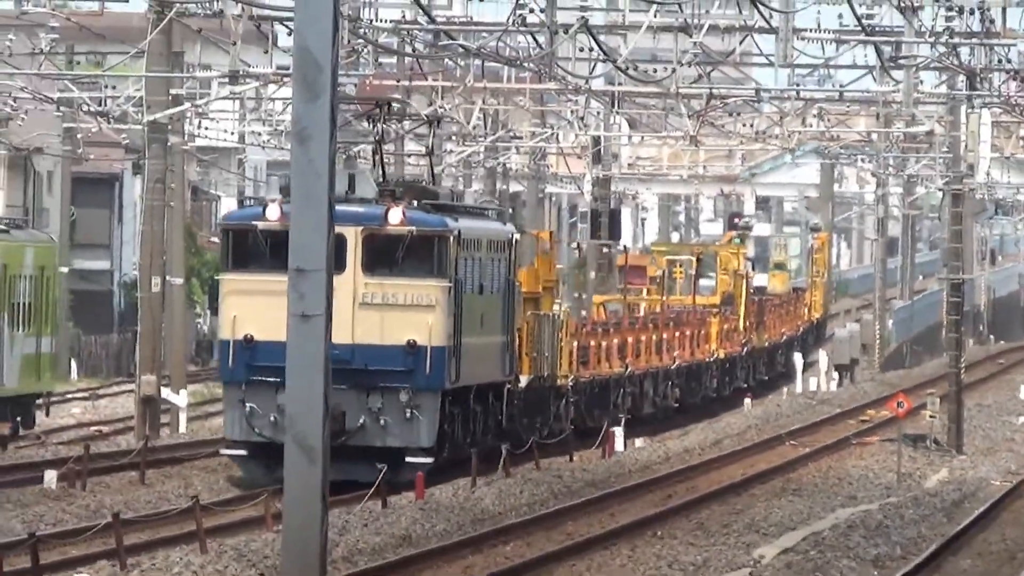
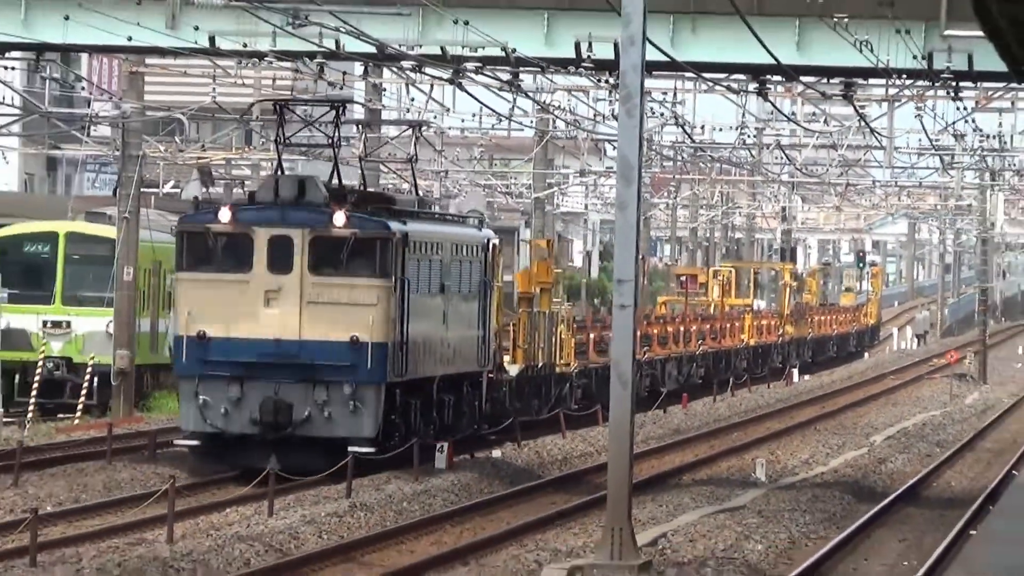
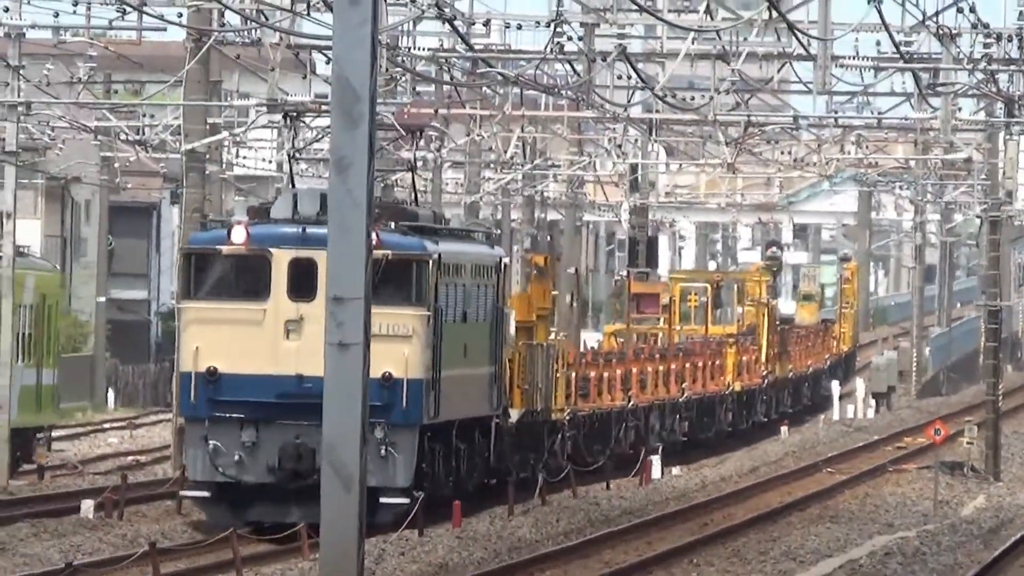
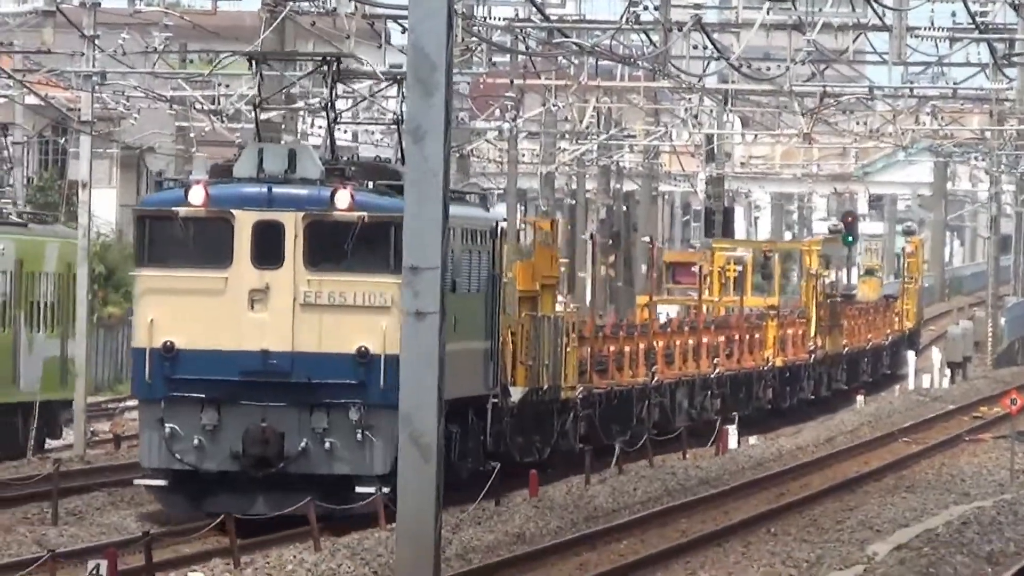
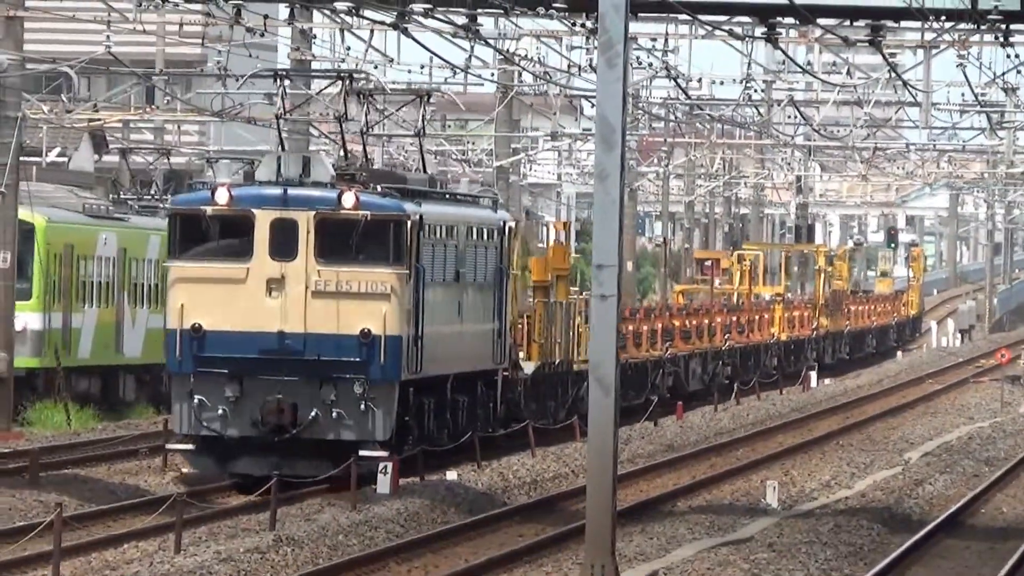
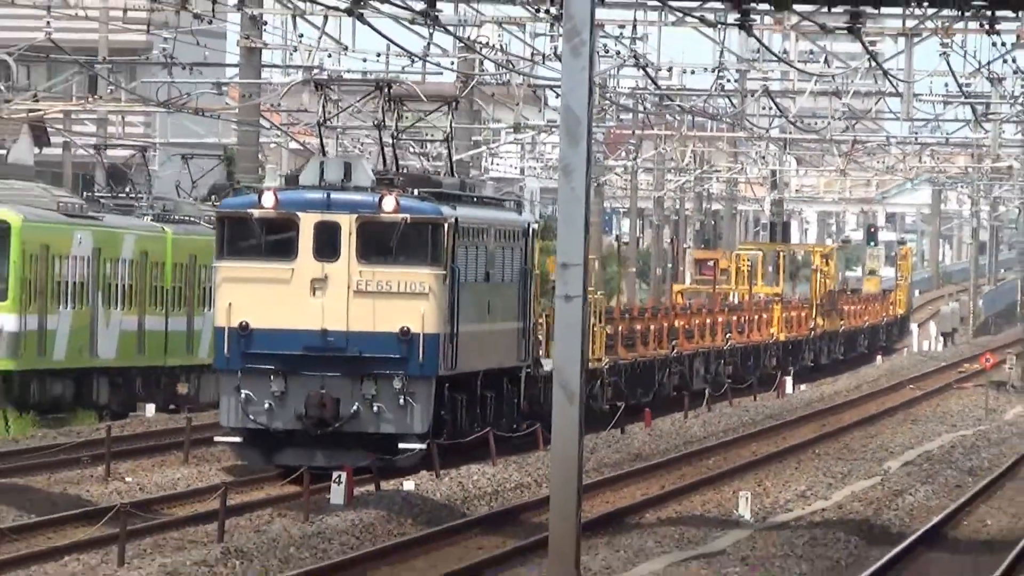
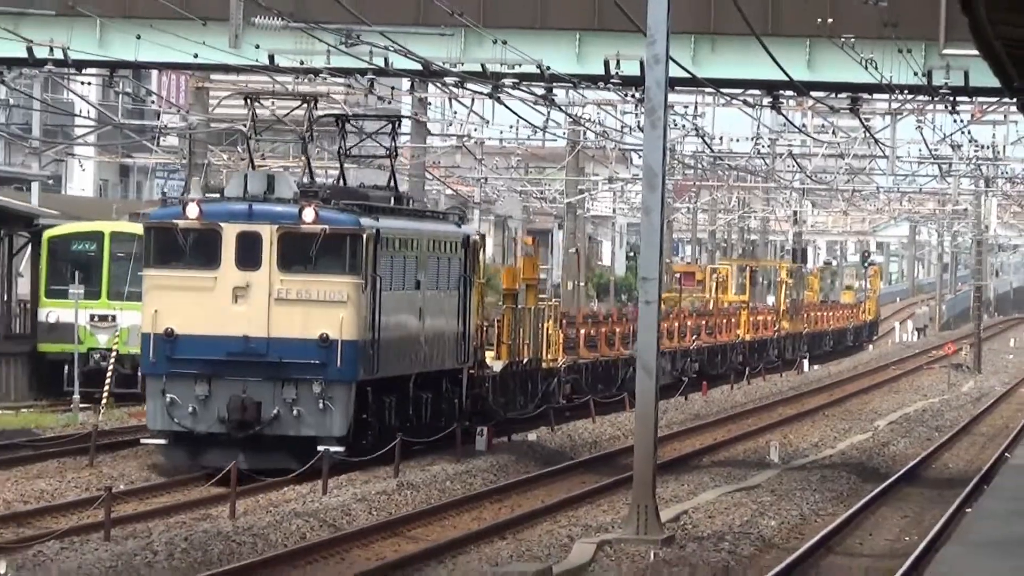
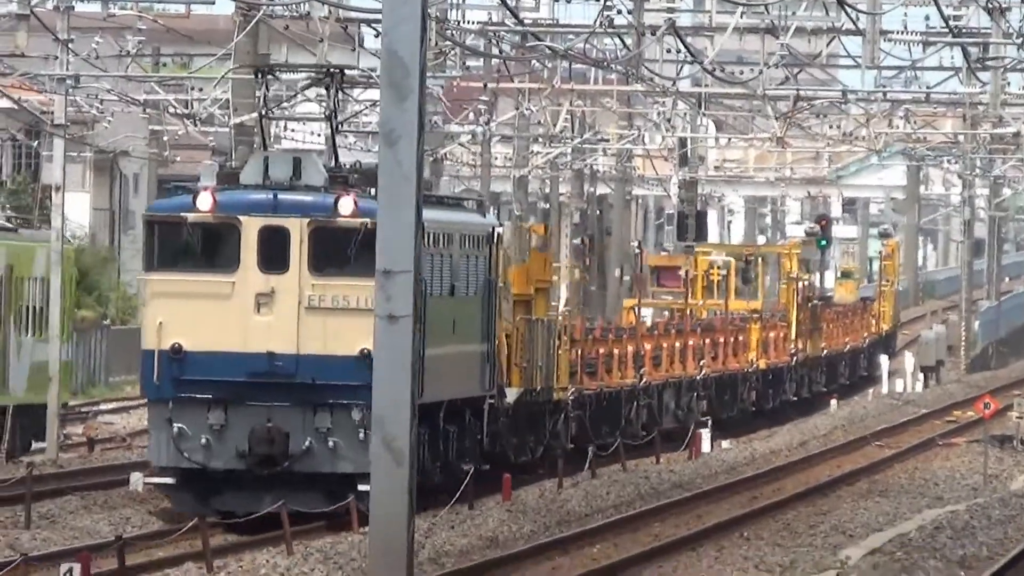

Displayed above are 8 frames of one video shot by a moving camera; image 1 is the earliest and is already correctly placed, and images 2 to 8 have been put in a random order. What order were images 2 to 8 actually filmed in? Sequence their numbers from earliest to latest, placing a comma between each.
3, 8, 4, 6, 5, 2, 7
